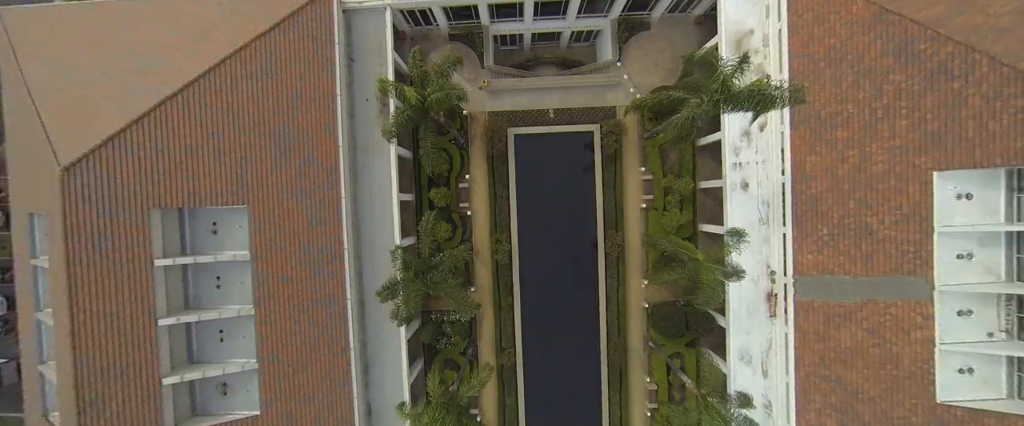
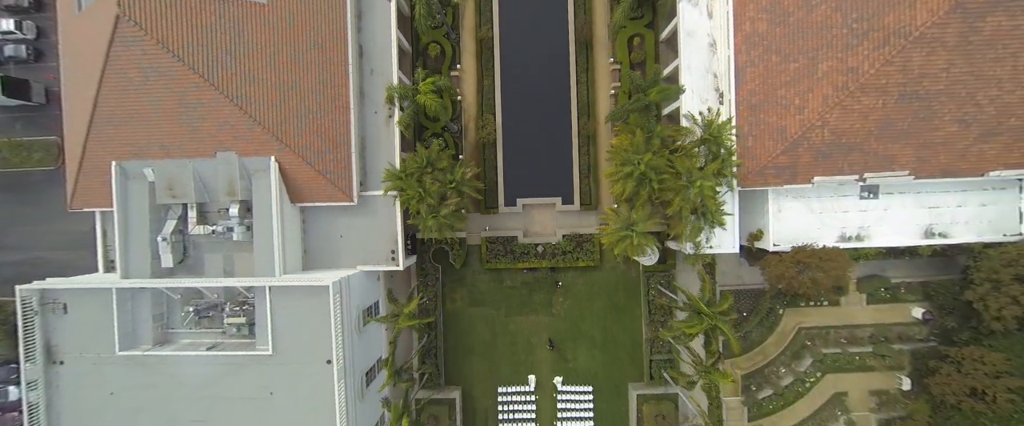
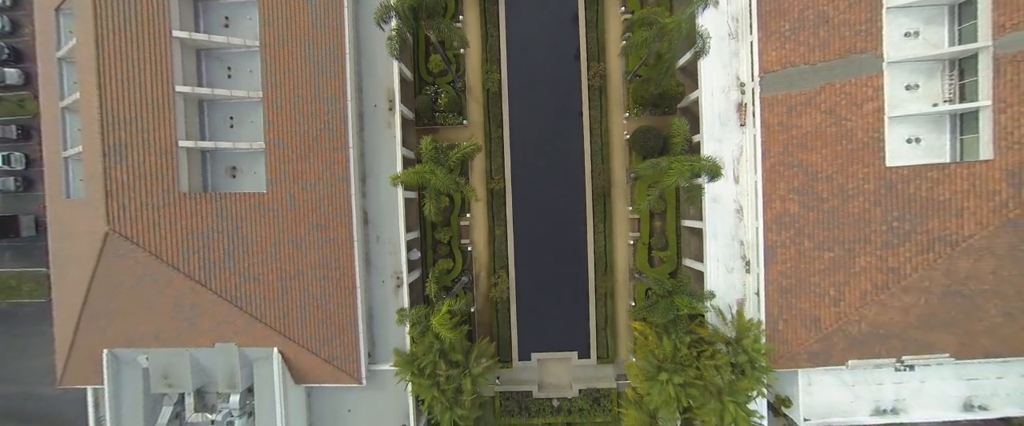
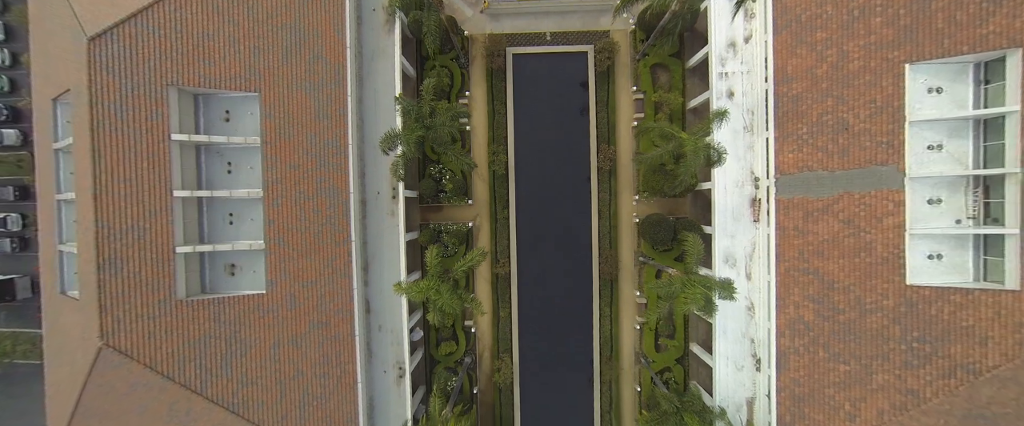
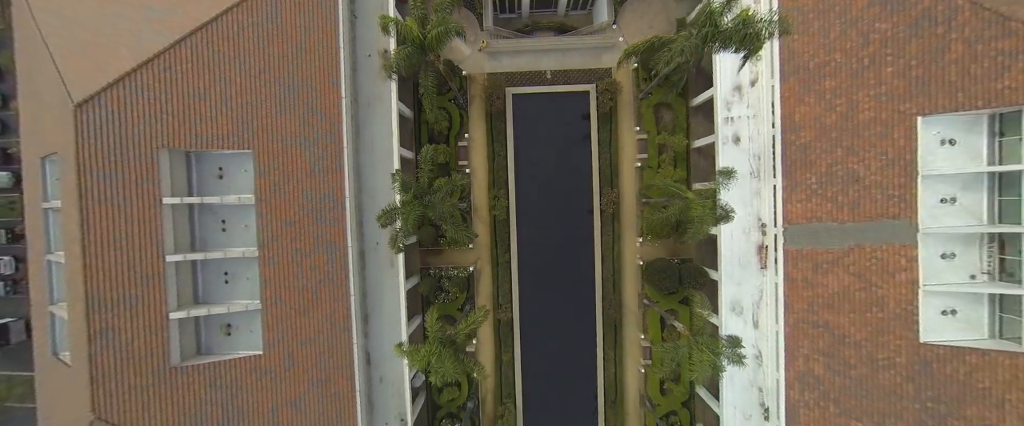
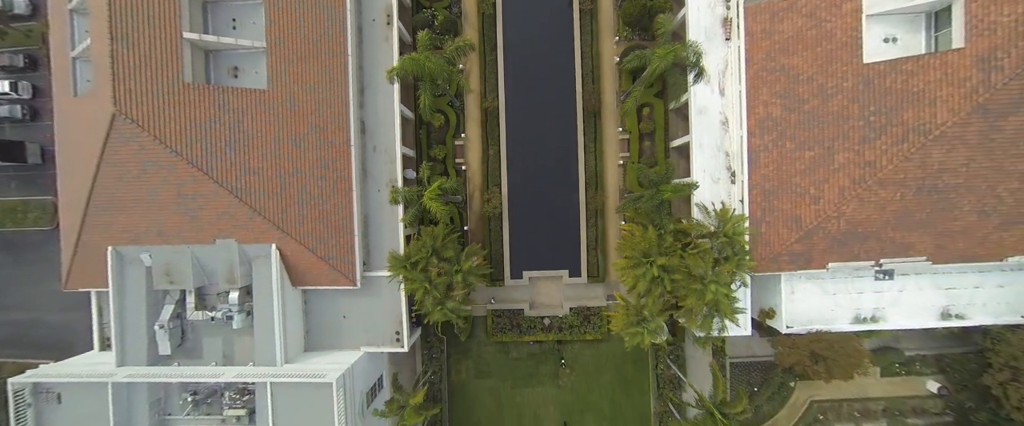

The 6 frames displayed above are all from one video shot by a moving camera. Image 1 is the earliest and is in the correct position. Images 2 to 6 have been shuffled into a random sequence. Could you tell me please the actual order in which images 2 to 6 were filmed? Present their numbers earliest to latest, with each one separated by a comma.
5, 4, 3, 6, 2
